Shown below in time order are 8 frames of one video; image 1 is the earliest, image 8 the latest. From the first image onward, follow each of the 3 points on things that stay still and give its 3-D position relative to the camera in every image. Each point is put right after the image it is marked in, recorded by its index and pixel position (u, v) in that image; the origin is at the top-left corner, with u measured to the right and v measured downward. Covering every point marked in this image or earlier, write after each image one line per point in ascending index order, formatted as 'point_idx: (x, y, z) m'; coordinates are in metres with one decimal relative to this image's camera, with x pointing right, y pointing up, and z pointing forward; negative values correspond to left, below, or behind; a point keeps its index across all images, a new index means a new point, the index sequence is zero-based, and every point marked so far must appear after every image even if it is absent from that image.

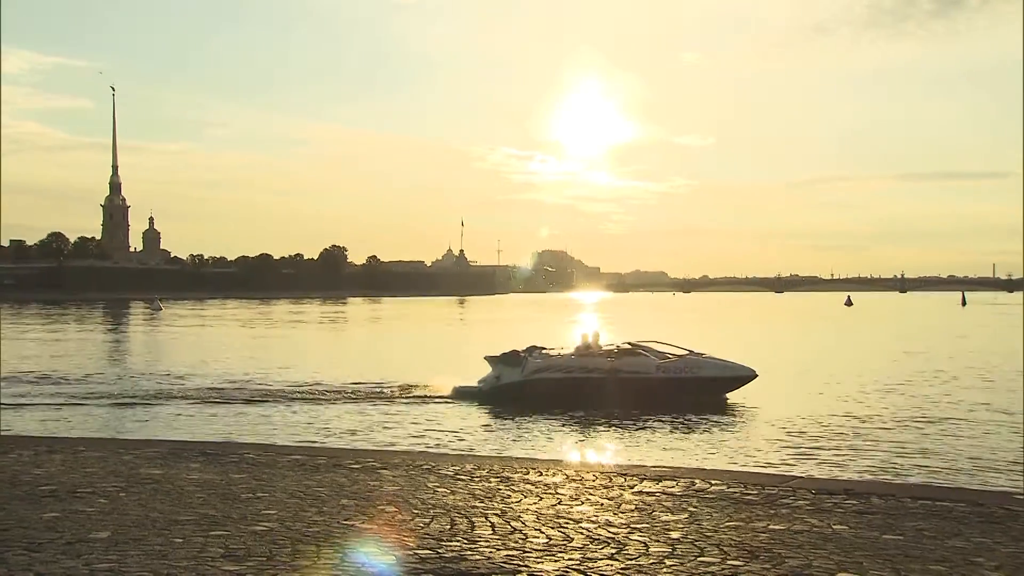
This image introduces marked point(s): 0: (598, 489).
0: (+0.6, -1.6, +7.1) m
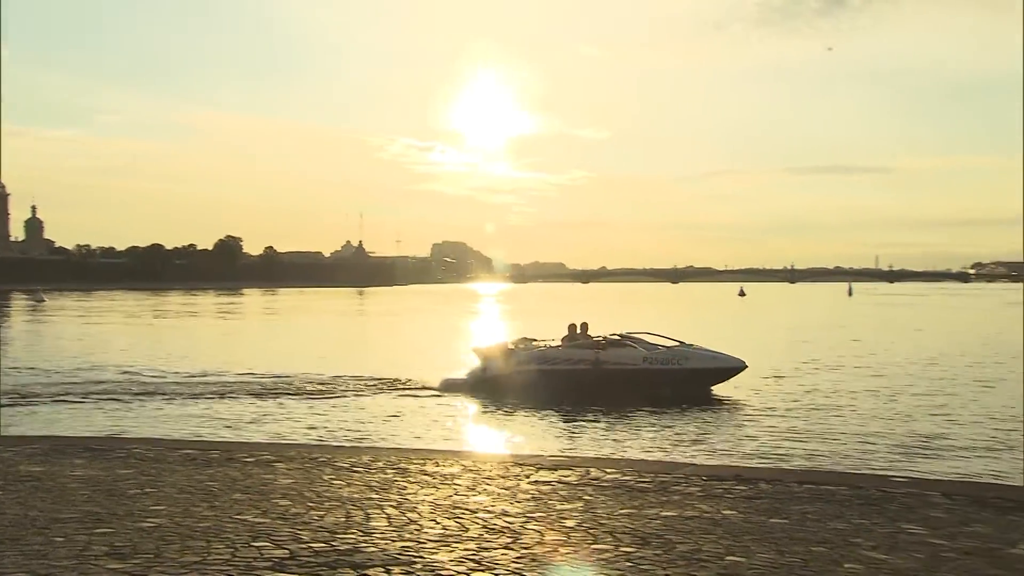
0: (-0.2, -1.5, +7.1) m
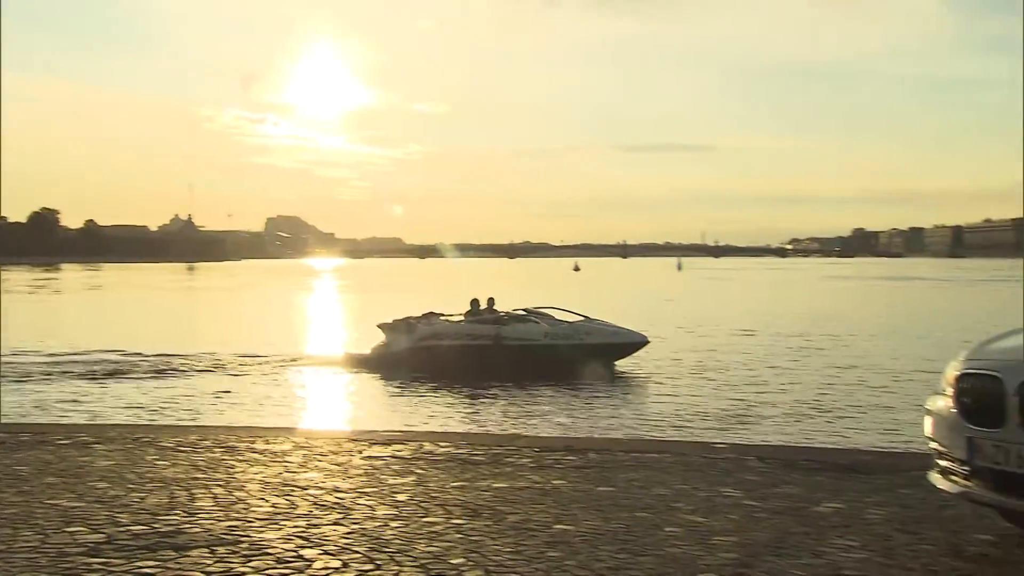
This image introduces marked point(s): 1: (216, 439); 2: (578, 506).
0: (-1.4, -1.3, +7.1) m
1: (-2.3, -1.2, +7.3) m
2: (+0.5, -1.6, +6.5) m
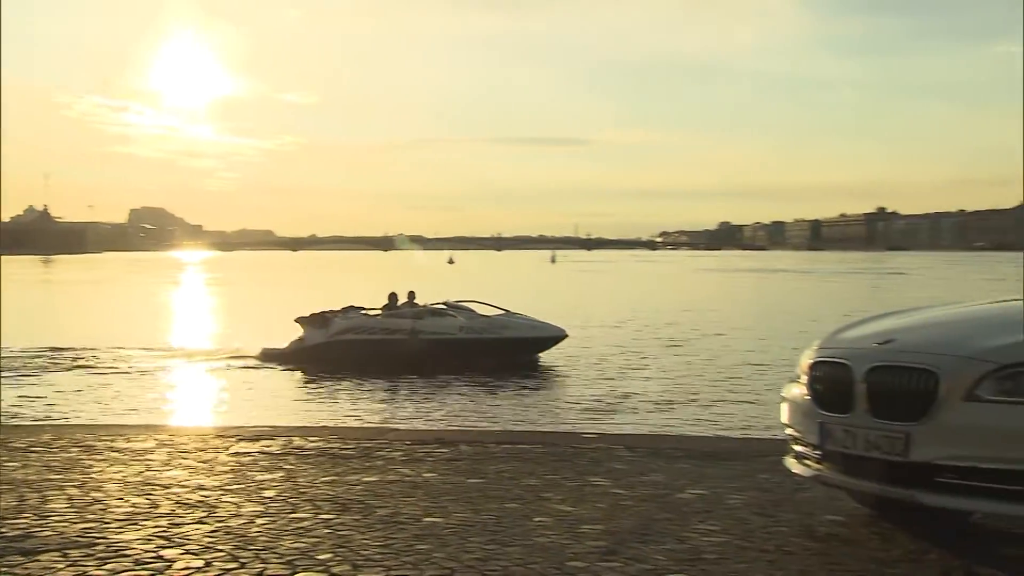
0: (-2.4, -1.2, +6.9) m
1: (-3.3, -1.2, +7.1) m
2: (-0.5, -1.5, +6.5) m
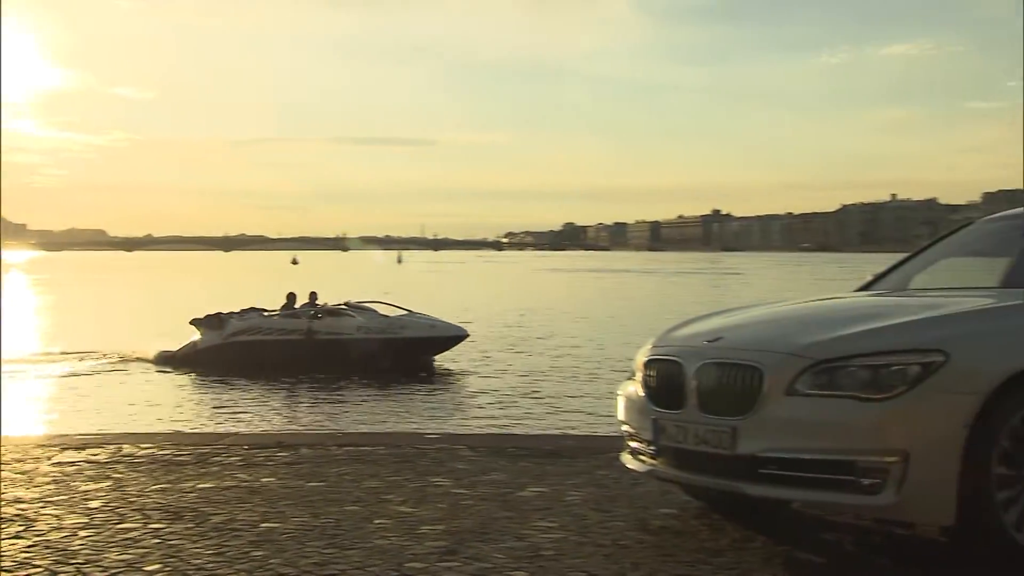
0: (-3.6, -1.3, +6.5) m
1: (-4.5, -1.2, +6.6) m
2: (-1.6, -1.5, +6.4) m
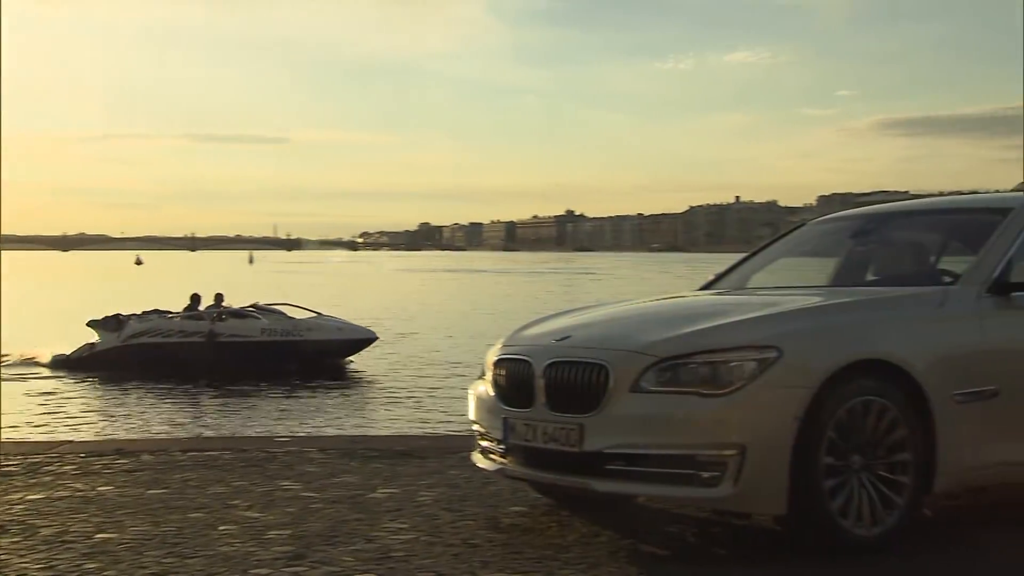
0: (-4.6, -1.3, +6.1) m
1: (-5.6, -1.2, +6.1) m
2: (-2.6, -1.5, +6.1) m
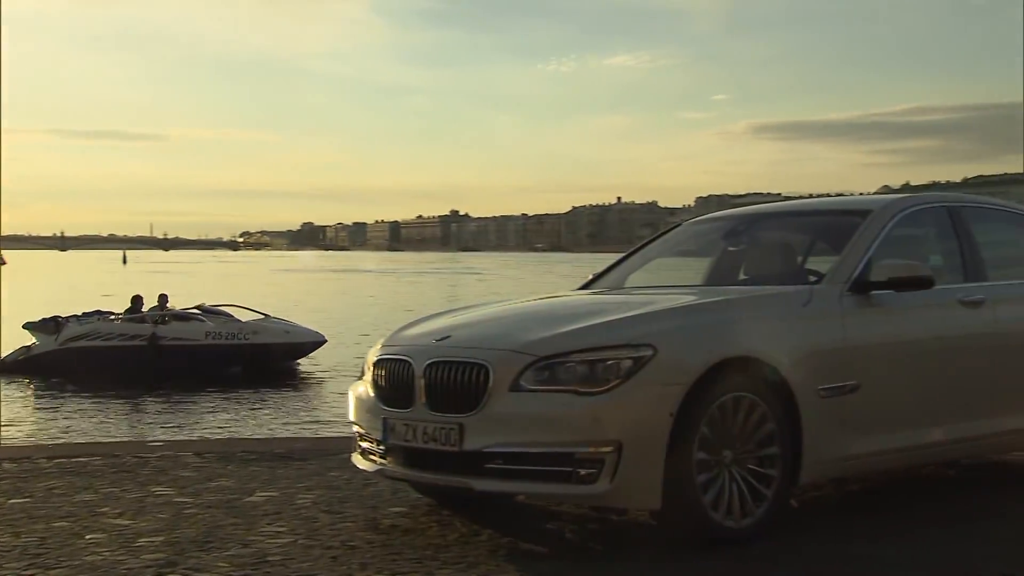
0: (-5.4, -1.3, +5.7) m
1: (-6.3, -1.2, +5.5) m
2: (-3.4, -1.5, +5.9) m
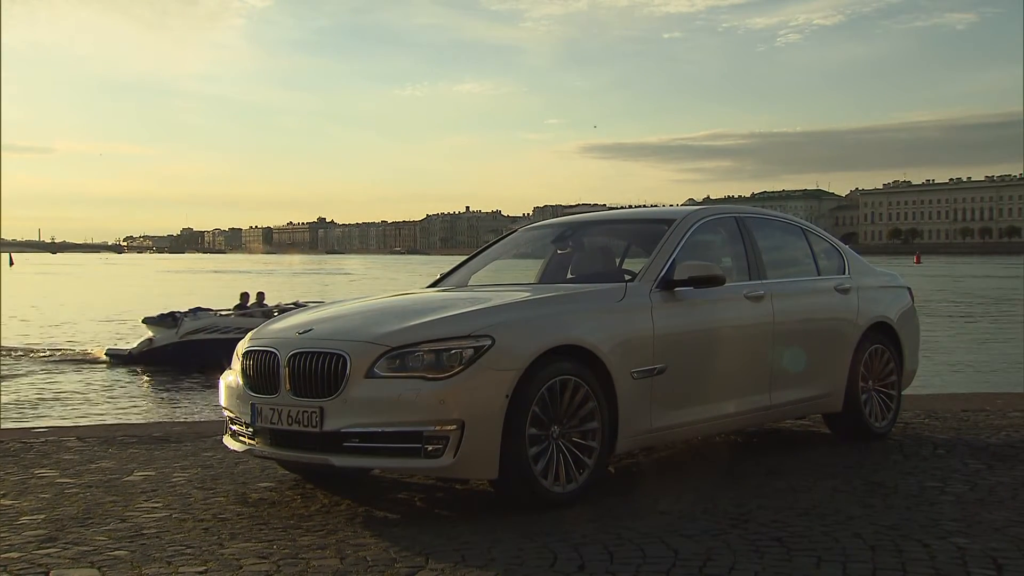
0: (-6.5, -1.3, +6.0) m
1: (-7.4, -1.2, +5.8) m
2: (-4.5, -1.5, +6.4) m
